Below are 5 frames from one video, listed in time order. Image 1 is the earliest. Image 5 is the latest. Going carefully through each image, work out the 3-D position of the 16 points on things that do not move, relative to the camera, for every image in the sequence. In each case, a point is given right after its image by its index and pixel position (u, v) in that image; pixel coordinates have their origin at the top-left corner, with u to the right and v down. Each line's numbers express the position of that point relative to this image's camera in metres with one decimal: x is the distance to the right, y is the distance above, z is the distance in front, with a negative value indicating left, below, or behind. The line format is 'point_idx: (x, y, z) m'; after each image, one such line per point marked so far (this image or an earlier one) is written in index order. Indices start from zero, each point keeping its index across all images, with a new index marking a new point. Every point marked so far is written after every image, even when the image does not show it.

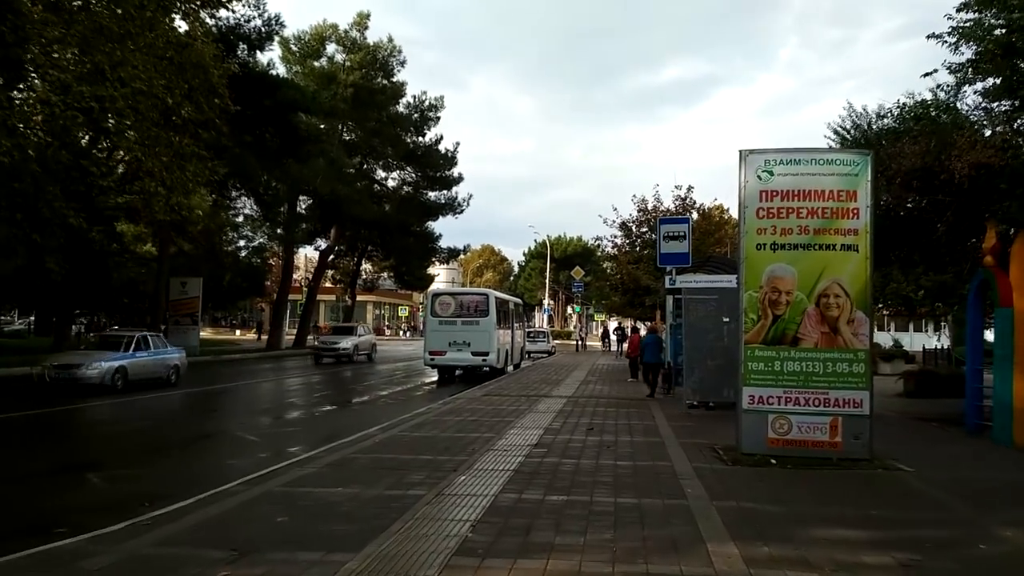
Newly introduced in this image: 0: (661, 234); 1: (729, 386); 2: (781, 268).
0: (+2.6, +0.9, +14.5) m
1: (+3.8, -1.7, +14.6) m
2: (+3.0, +0.2, +9.2) m
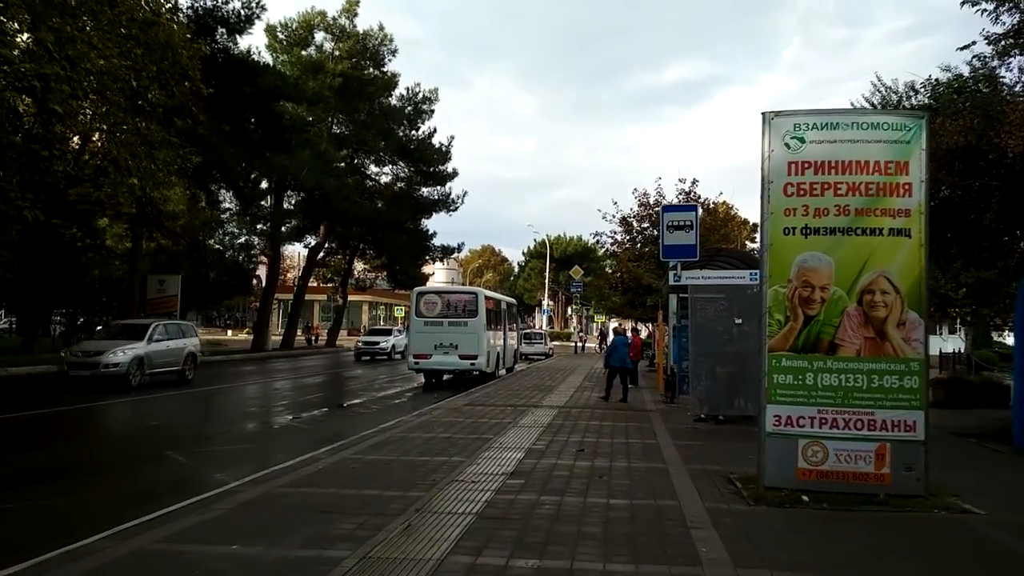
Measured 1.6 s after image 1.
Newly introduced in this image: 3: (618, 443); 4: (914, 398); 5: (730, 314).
0: (+2.3, +1.0, +12.7) m
1: (+3.5, -1.6, +12.8) m
2: (+2.7, +0.3, +7.4) m
3: (+1.3, -1.9, +10.5) m
4: (+3.5, -0.9, +7.3) m
5: (+3.3, -0.4, +12.8) m
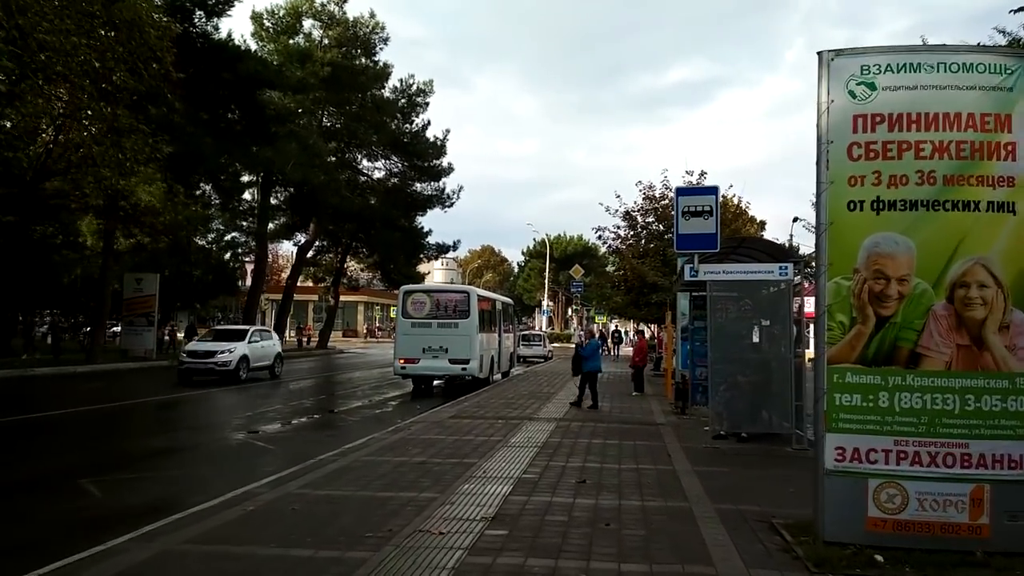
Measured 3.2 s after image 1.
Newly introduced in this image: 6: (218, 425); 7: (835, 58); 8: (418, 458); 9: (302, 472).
0: (+2.2, +1.0, +11.0) m
1: (+3.4, -1.6, +11.0) m
2: (+2.6, +0.3, +5.7) m
3: (+1.2, -1.9, +8.7) m
4: (+3.3, -0.9, +5.5) m
5: (+3.2, -0.3, +11.0) m
6: (-6.4, -2.9, +18.5) m
7: (+2.2, +1.6, +5.8) m
8: (-1.0, -1.9, +9.3) m
9: (-2.2, -1.9, +8.7) m
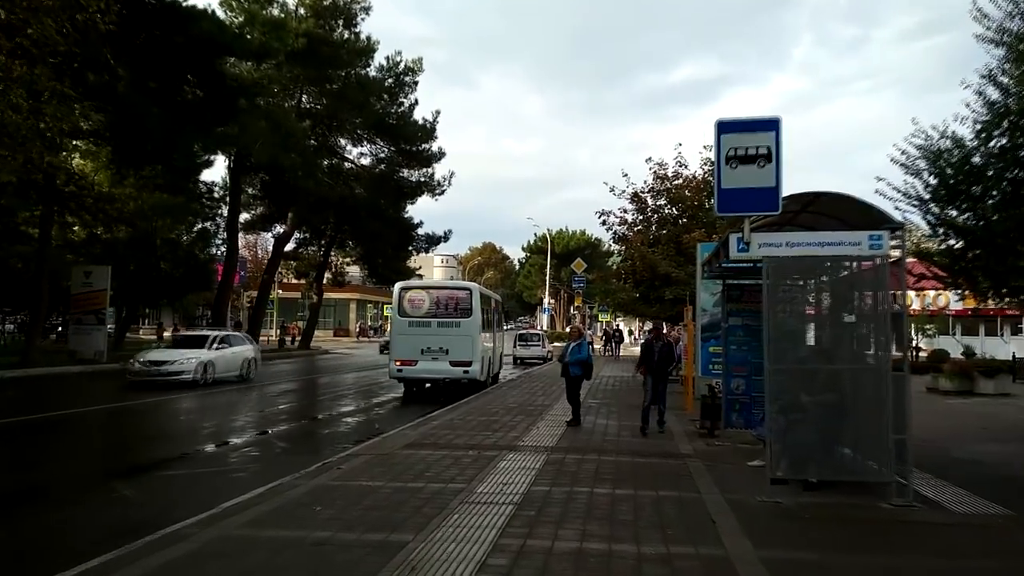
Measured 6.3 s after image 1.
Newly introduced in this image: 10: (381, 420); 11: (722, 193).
0: (+1.9, +1.2, +7.6) m
1: (+3.1, -1.4, +7.7) m
2: (+2.2, +0.5, +2.3) m
3: (+0.9, -1.7, +5.3) m
4: (+3.0, -0.7, +2.1) m
5: (+2.9, -0.2, +7.7) m
6: (-6.7, -2.7, +15.2) m
7: (+1.9, +1.8, +2.4) m
8: (-1.3, -1.7, +6.0) m
9: (-2.5, -1.7, +5.3) m
10: (-2.9, -2.8, +18.0) m
11: (+1.9, +0.8, +7.5) m
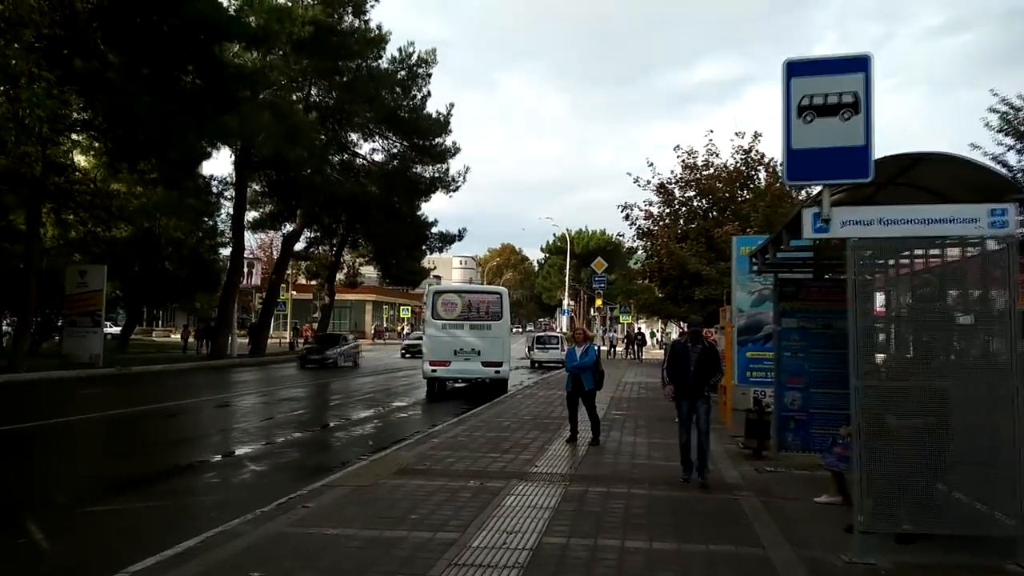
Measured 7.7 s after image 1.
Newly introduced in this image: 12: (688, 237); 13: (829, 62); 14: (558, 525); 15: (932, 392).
0: (+1.9, +1.3, +5.8) m
1: (+3.1, -1.3, +5.9) m
2: (+2.2, +0.6, +0.5) m
3: (+0.9, -1.7, +3.6) m
4: (+2.9, -0.7, +0.3) m
5: (+2.9, -0.1, +5.9) m
6: (-6.5, -2.7, +13.6) m
7: (+1.8, +1.8, +0.7) m
8: (-1.3, -1.7, +4.3) m
9: (-2.5, -1.7, +3.7) m
10: (-2.6, -2.8, +16.3) m
11: (+1.9, +0.9, +5.7) m
12: (+4.1, +1.2, +19.5) m
13: (+2.2, +1.5, +5.8) m
14: (+0.3, -1.8, +6.3) m
15: (+3.0, -0.8, +5.9) m
